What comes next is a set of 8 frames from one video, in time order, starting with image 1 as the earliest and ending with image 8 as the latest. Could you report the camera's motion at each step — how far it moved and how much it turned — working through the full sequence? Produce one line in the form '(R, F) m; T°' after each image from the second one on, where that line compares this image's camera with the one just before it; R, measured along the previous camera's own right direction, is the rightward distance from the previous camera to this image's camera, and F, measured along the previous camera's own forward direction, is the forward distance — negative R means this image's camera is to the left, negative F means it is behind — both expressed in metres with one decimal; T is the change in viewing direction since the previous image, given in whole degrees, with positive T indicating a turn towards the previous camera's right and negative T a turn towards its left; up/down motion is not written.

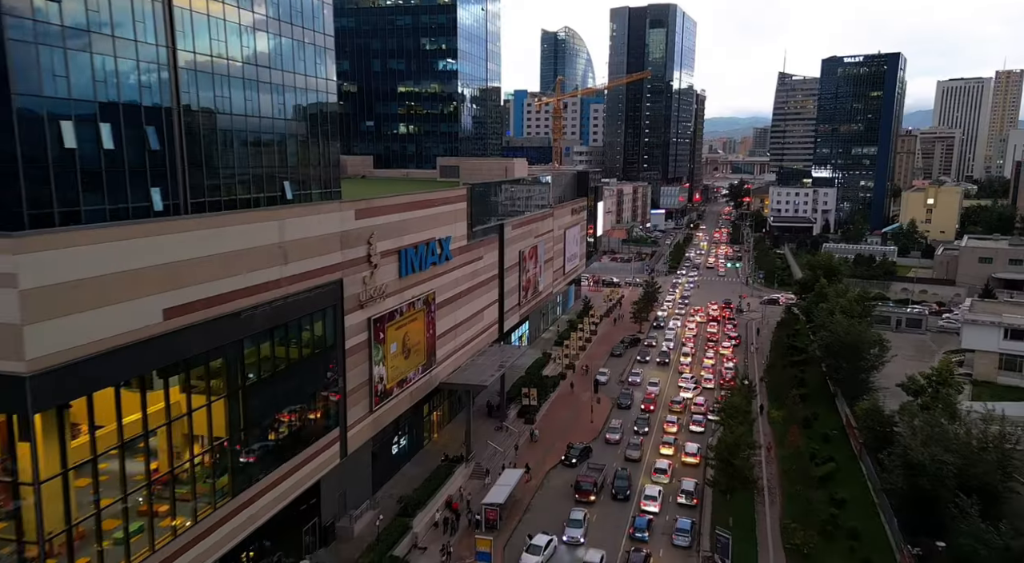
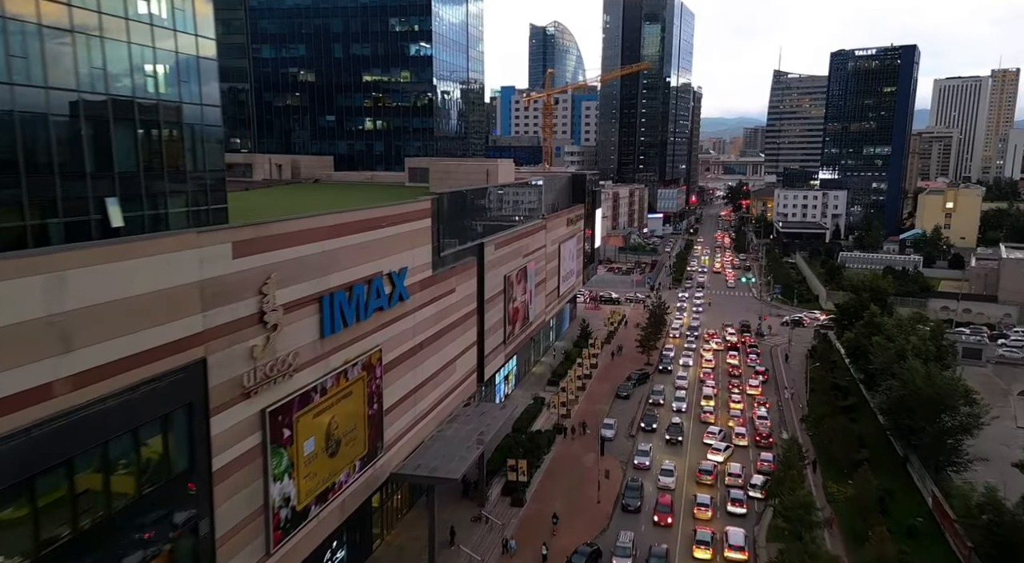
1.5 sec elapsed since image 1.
(+0.4, +10.1) m; +1°
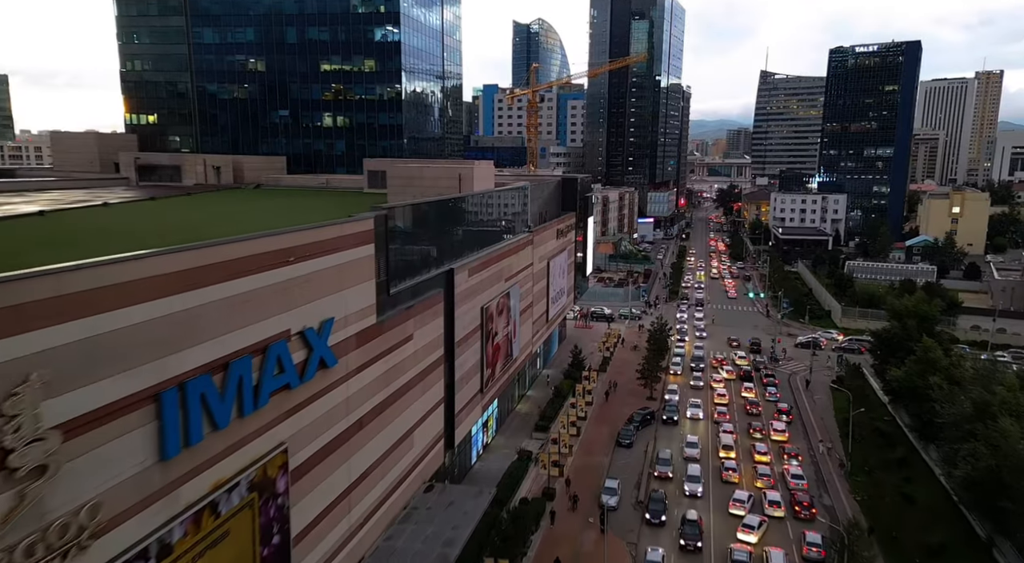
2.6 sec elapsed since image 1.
(+0.2, +8.0) m; +1°
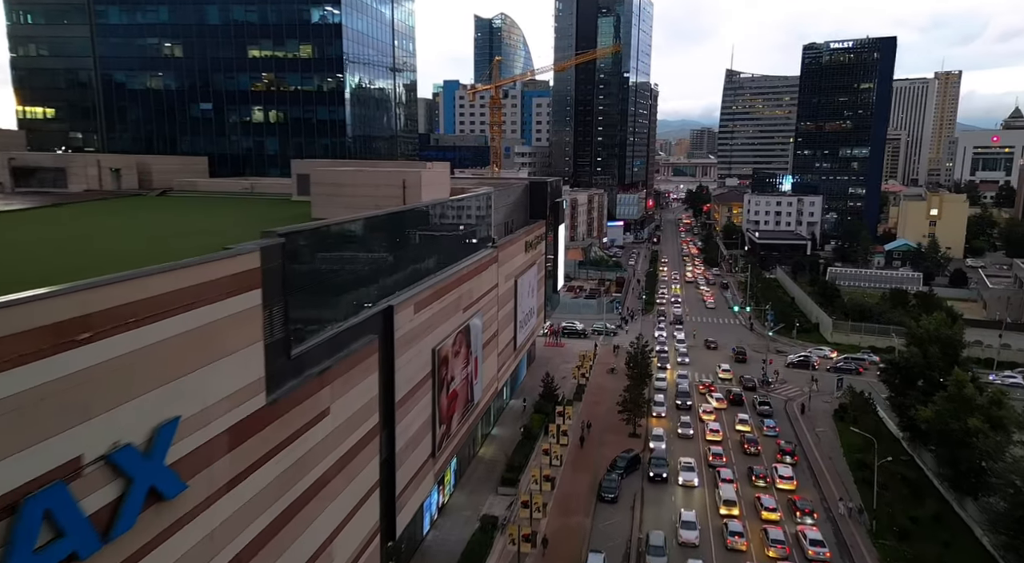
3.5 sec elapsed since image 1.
(+0.3, +6.6) m; +3°
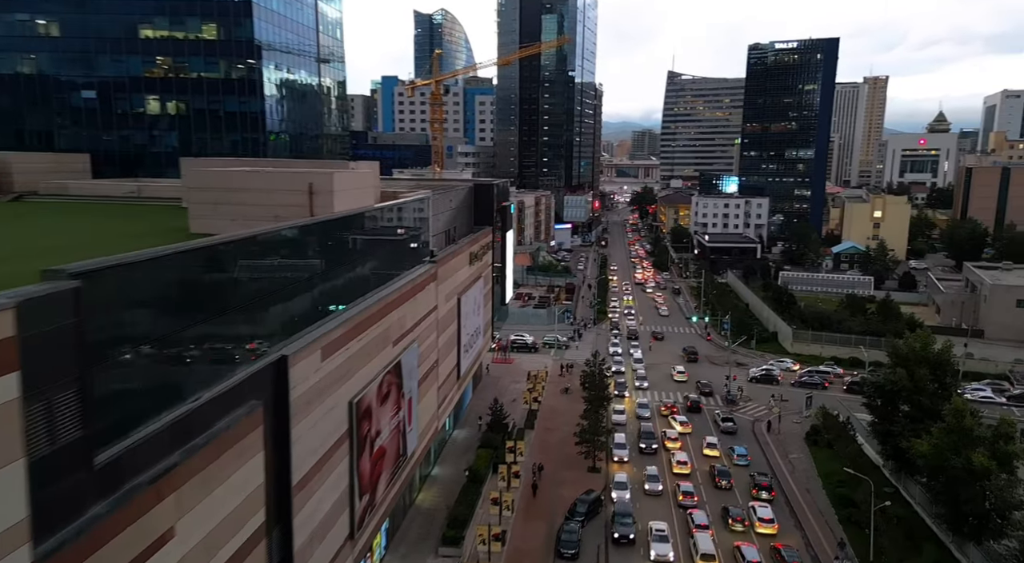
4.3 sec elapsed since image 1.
(+0.2, +5.1) m; +5°
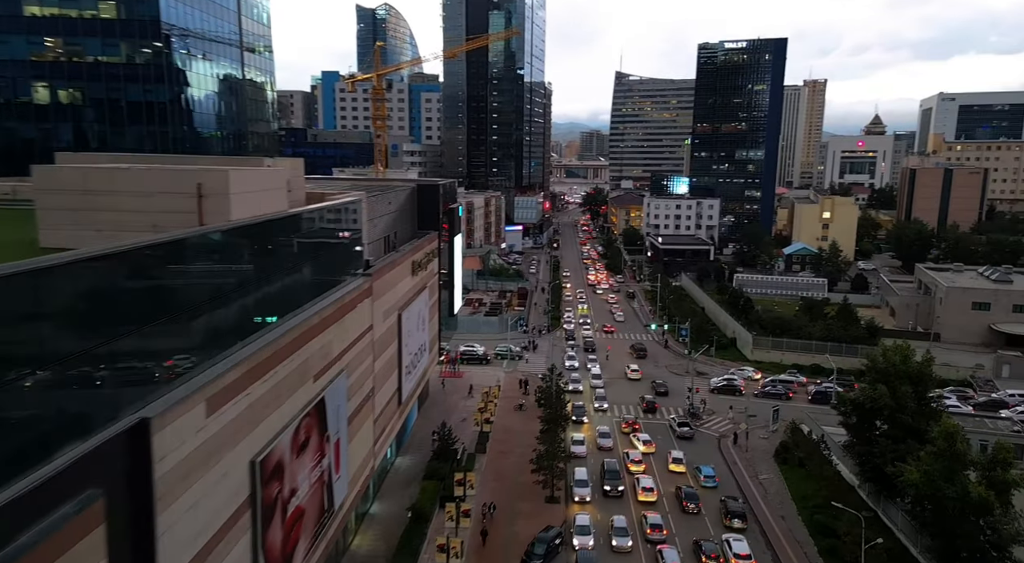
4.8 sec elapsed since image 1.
(+0.1, +3.7) m; +4°
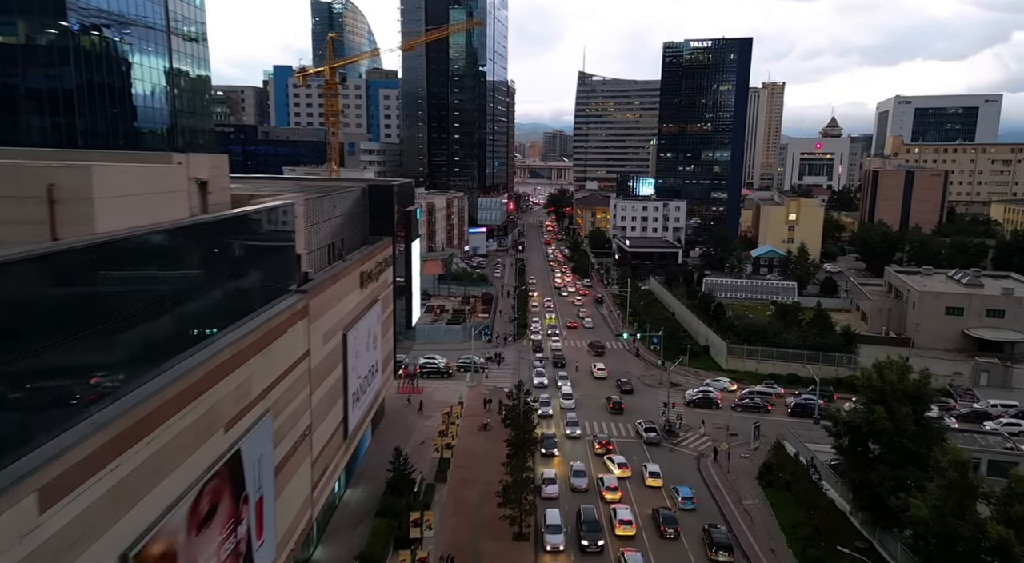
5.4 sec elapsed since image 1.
(+0.1, +3.5) m; +3°
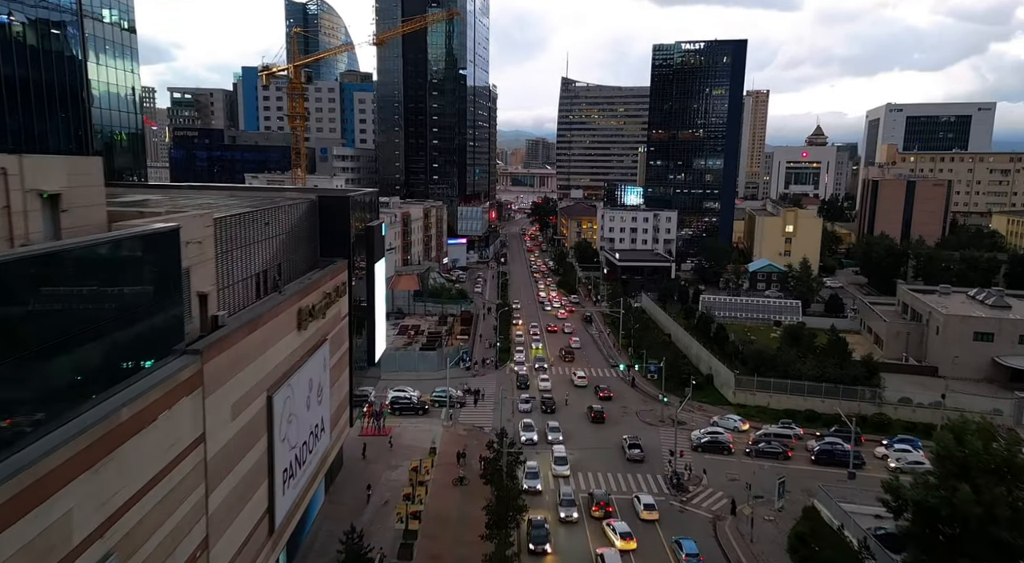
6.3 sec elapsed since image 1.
(+0.1, +6.4) m; +1°
